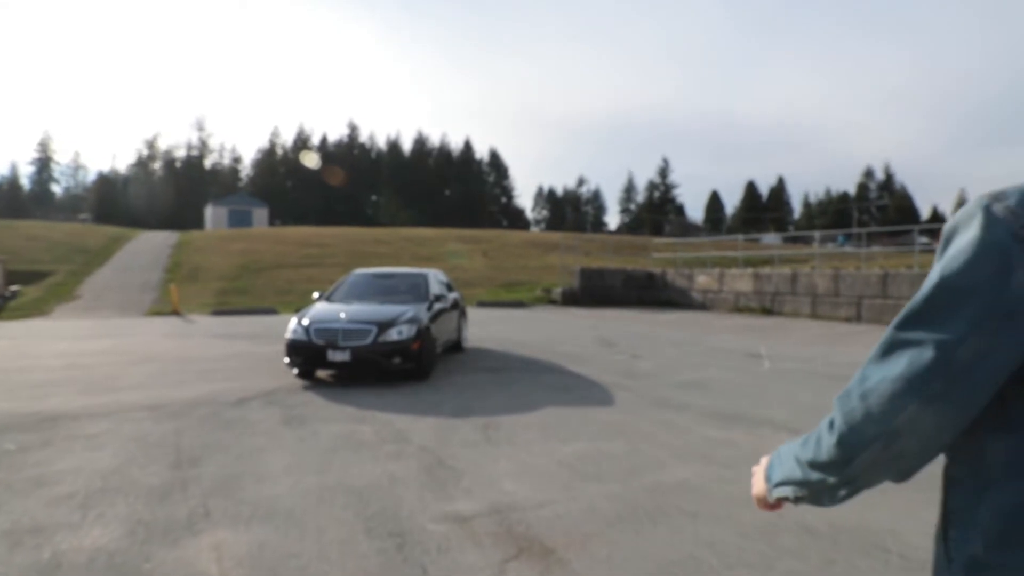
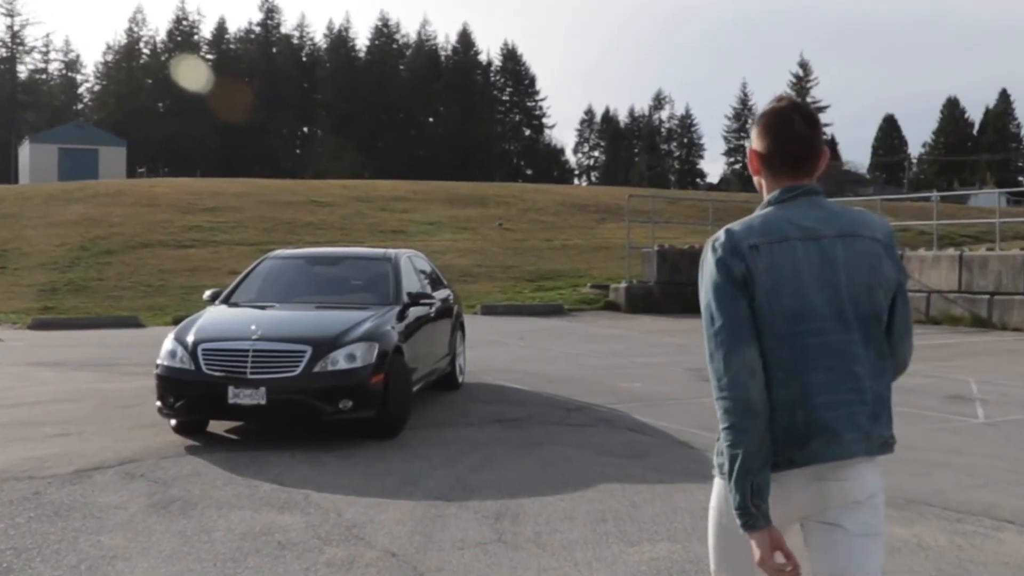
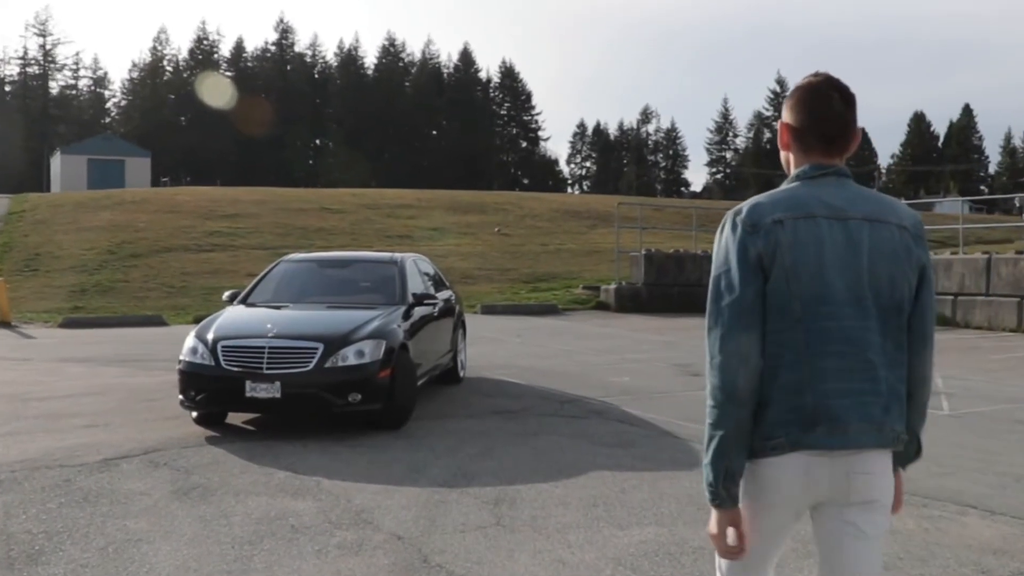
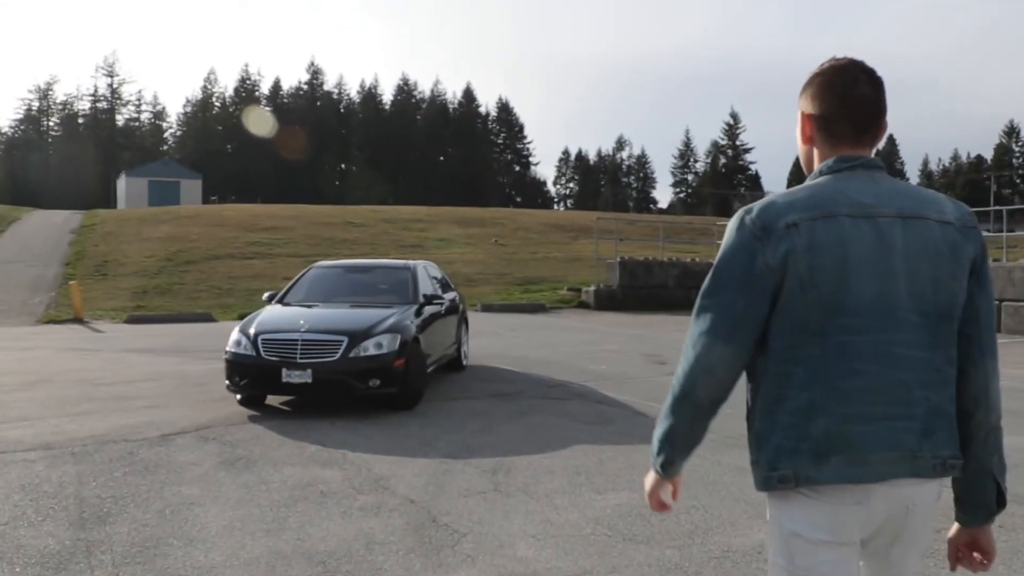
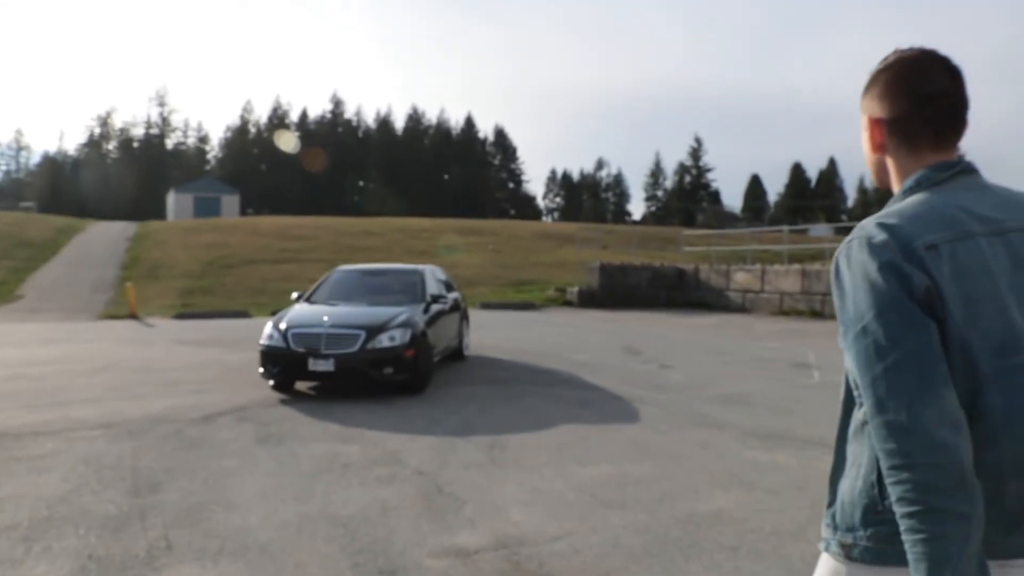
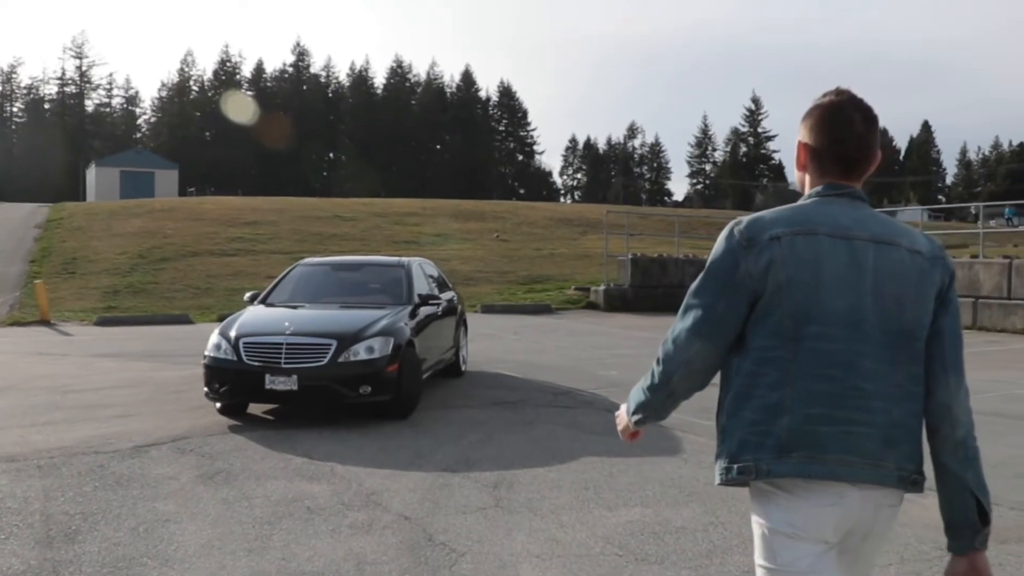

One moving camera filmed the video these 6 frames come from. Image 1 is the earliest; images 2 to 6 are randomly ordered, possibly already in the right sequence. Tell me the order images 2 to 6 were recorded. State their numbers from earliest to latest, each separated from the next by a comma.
5, 4, 6, 3, 2
